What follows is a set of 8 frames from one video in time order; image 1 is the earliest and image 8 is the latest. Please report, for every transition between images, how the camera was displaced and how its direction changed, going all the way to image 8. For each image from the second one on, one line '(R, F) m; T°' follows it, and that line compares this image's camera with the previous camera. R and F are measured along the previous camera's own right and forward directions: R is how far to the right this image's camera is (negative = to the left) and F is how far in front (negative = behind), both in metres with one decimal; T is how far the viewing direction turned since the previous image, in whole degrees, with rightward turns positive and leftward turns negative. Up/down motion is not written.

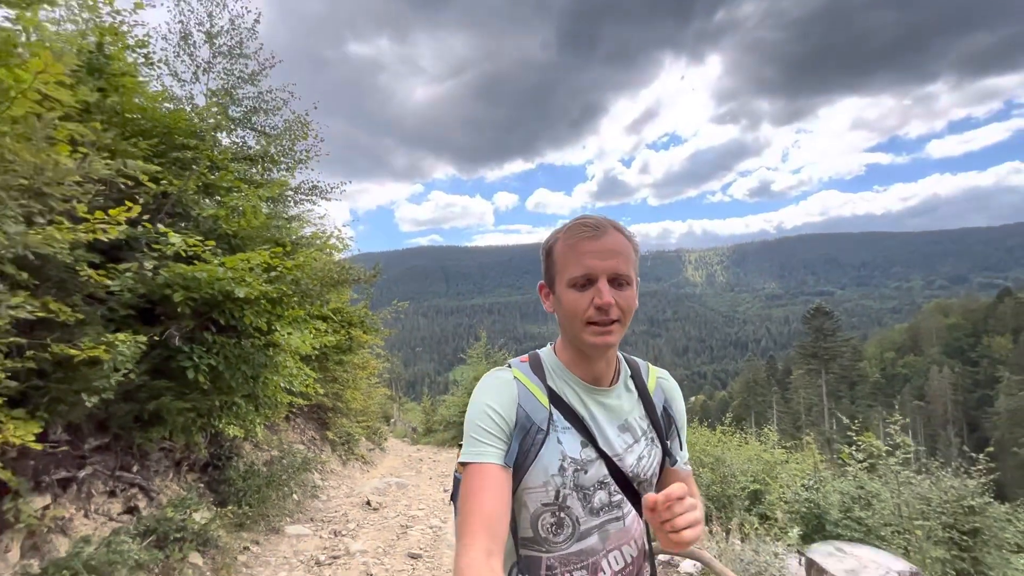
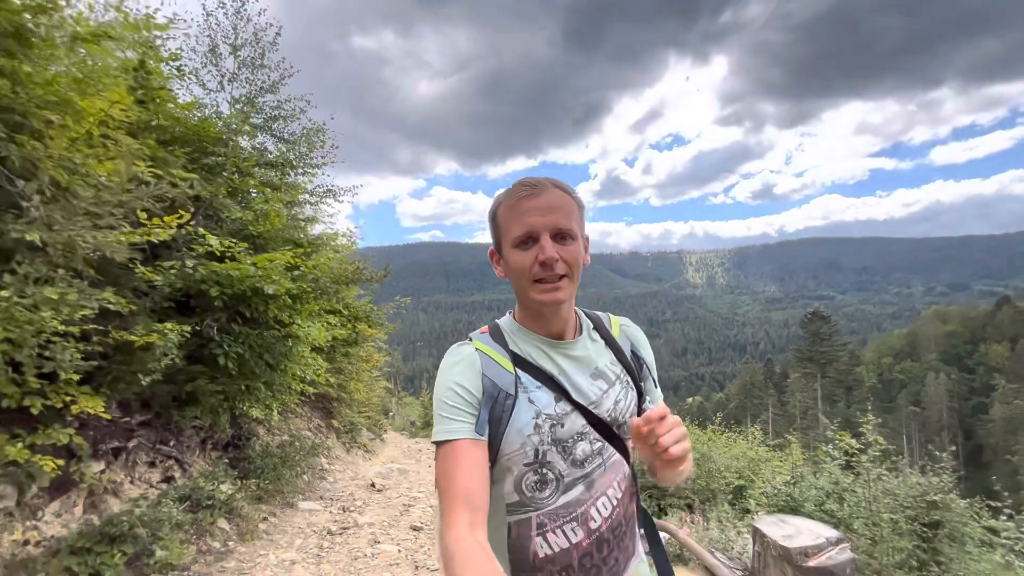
(0.0, -0.4) m; 0°
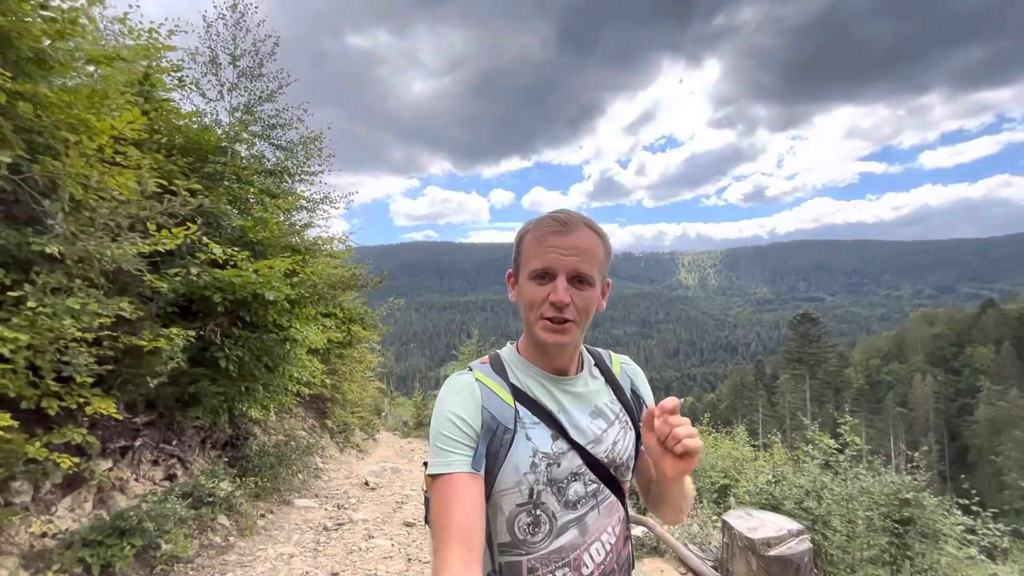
(0.0, -0.2) m; +1°
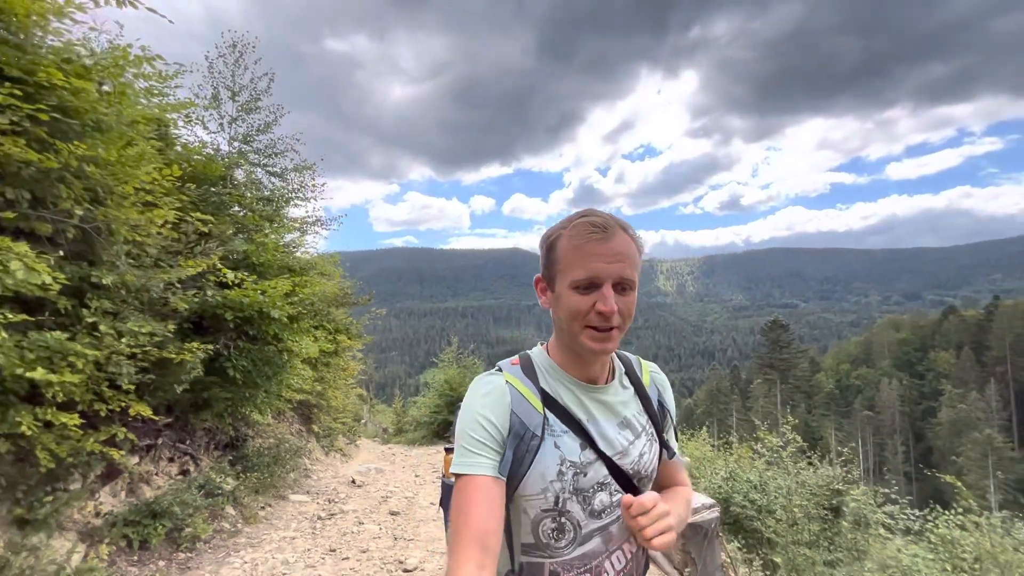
(+0.1, -0.6) m; +2°
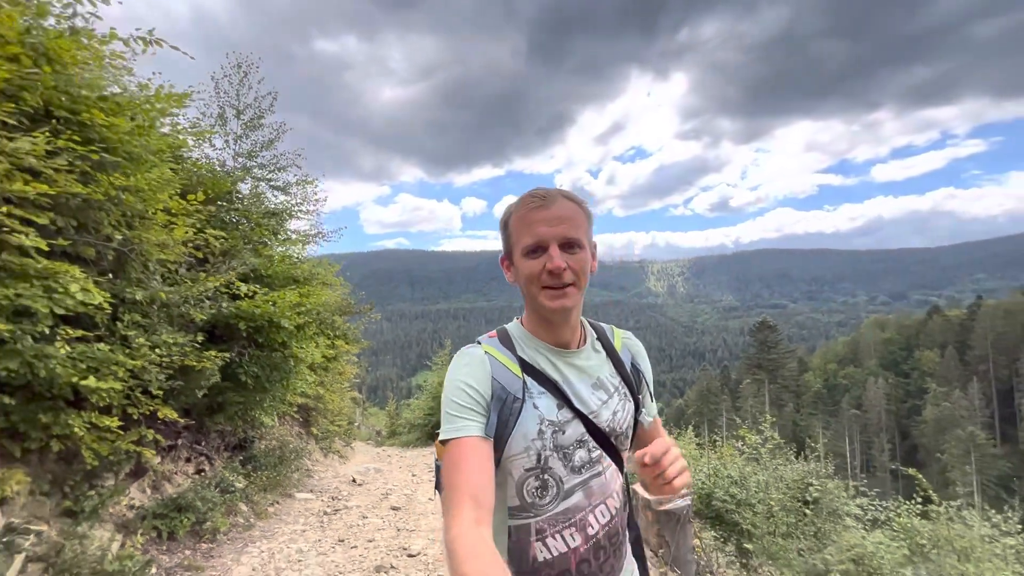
(0.0, -0.4) m; +1°
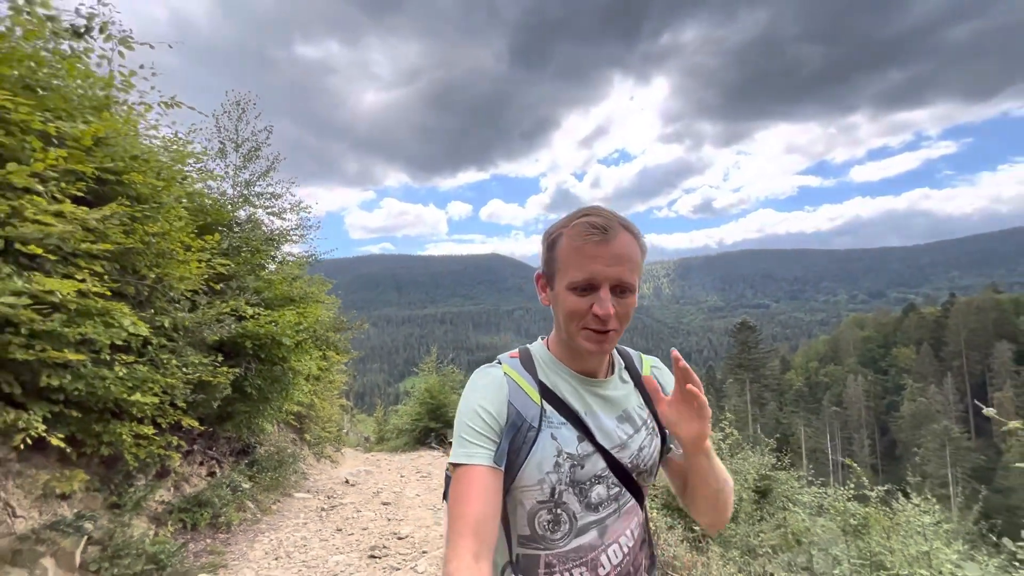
(+0.1, -0.7) m; +2°
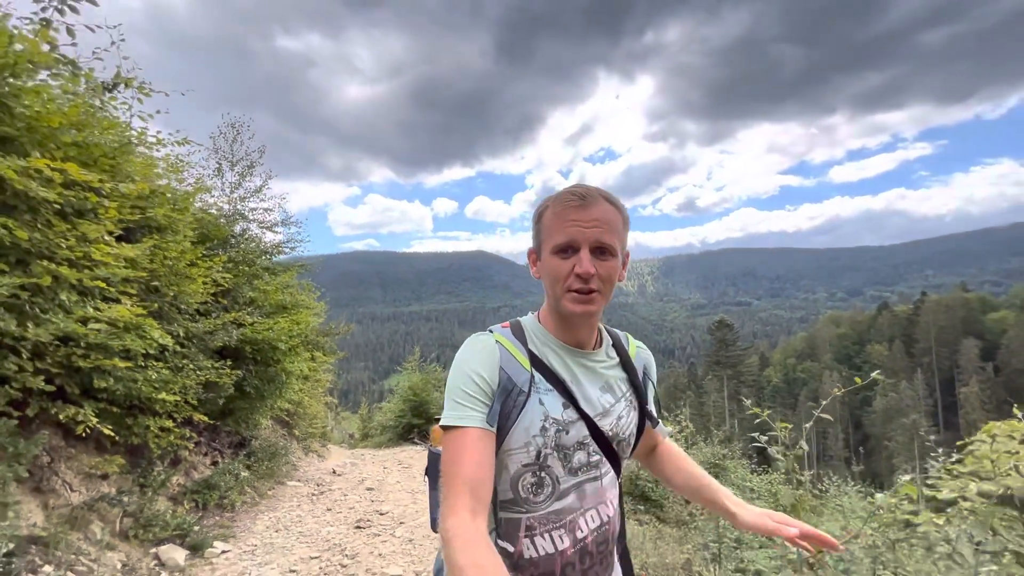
(+0.2, -0.8) m; +2°
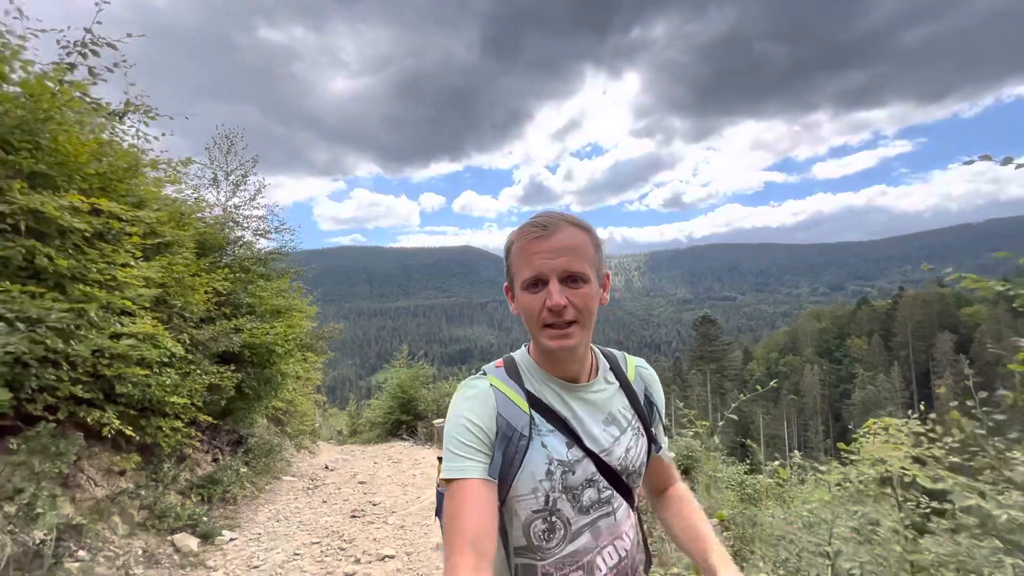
(+0.1, -0.4) m; +1°
